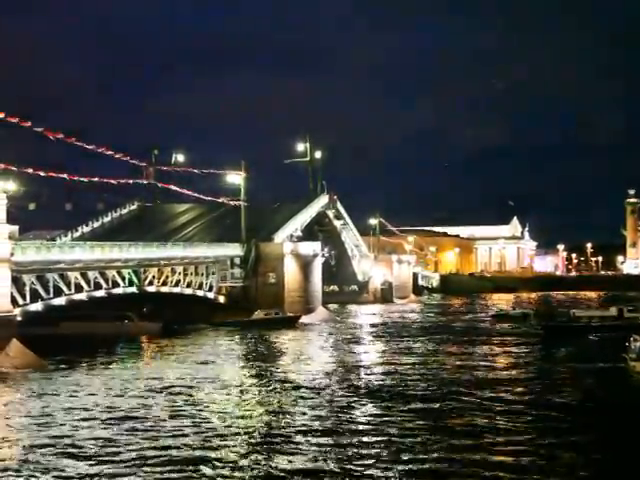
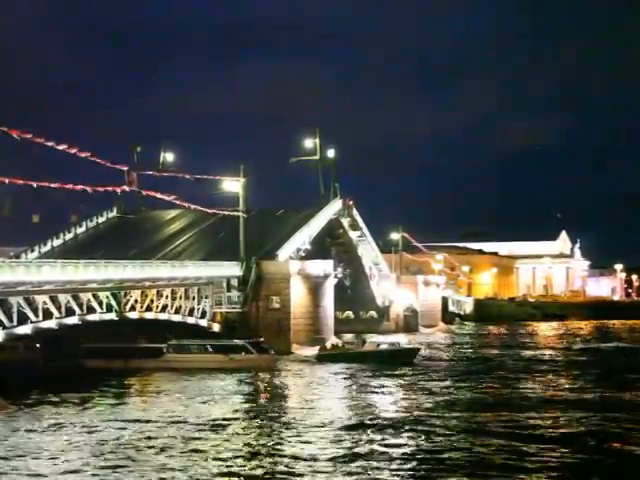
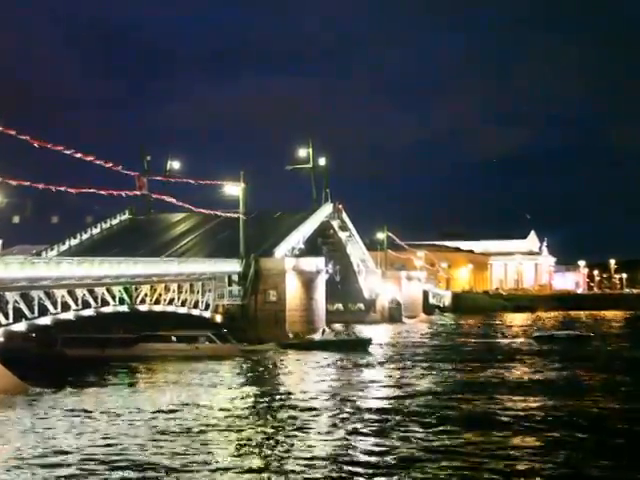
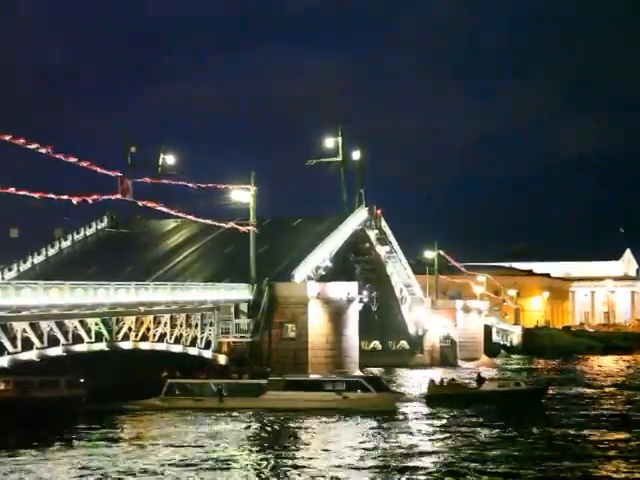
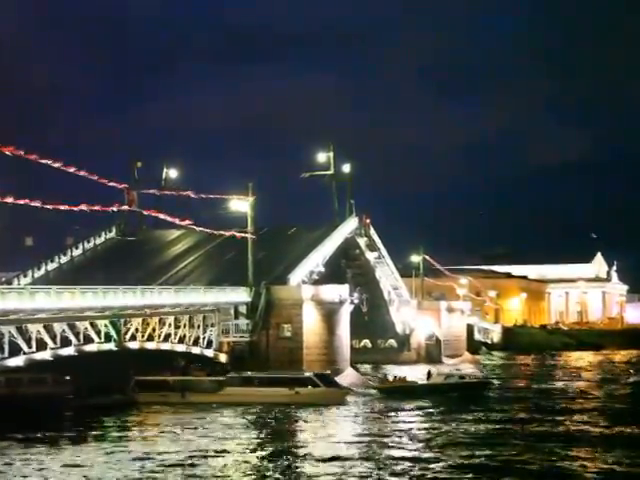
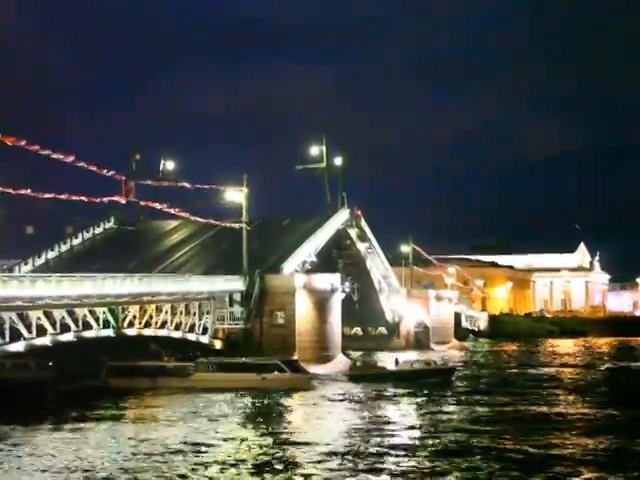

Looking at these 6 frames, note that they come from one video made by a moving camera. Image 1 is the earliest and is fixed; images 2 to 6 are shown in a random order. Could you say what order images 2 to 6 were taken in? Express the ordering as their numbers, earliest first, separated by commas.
3, 2, 6, 5, 4
